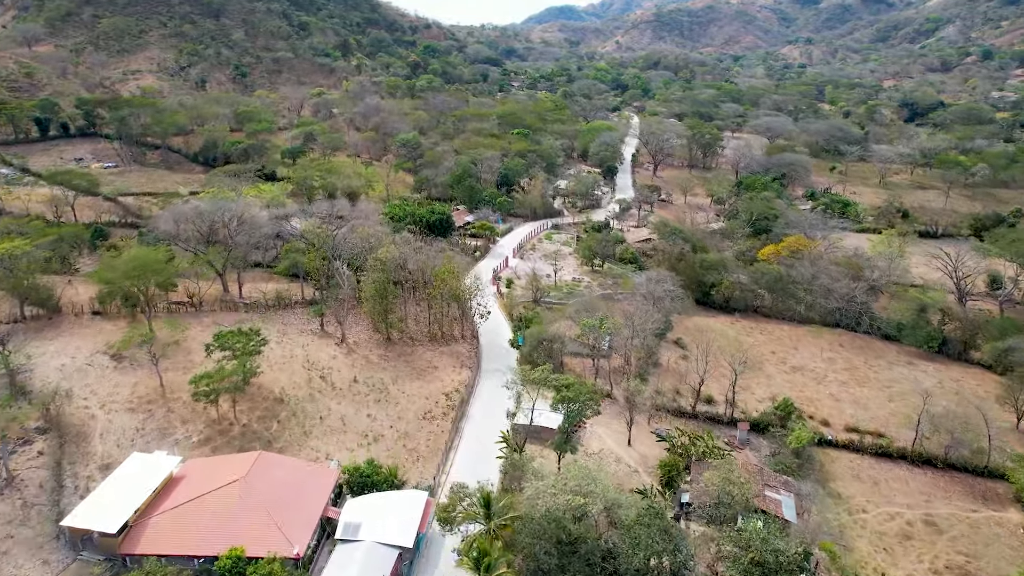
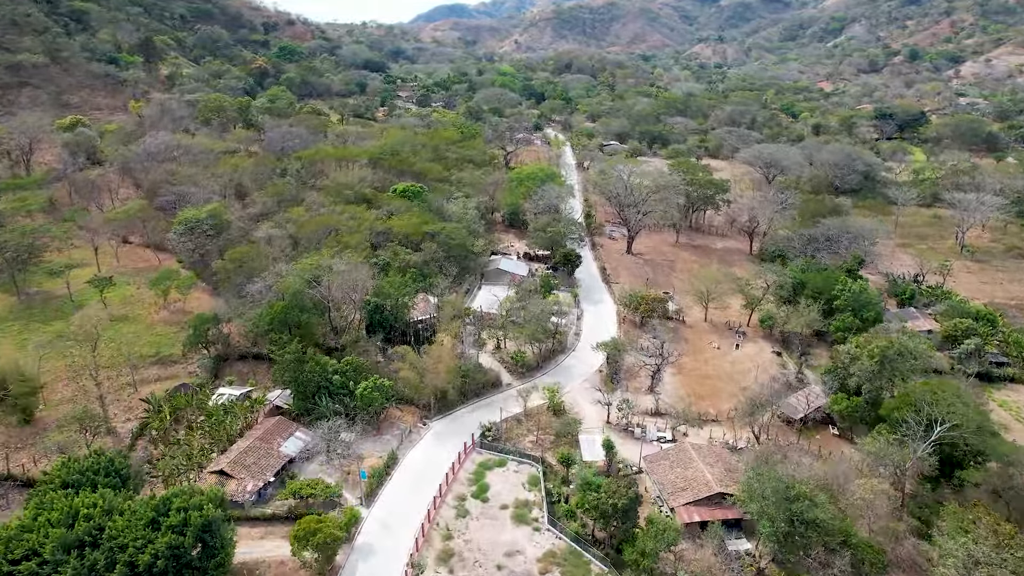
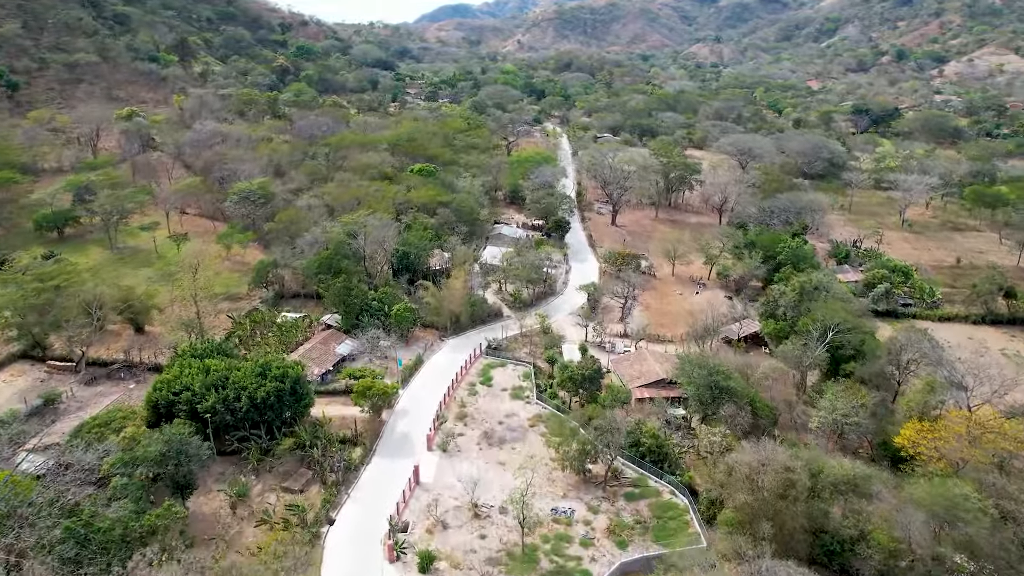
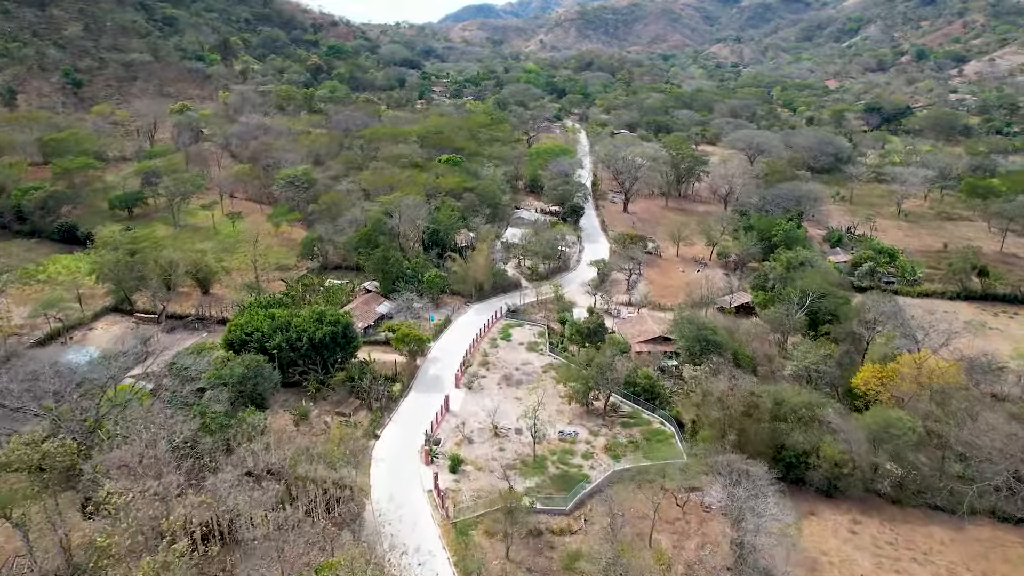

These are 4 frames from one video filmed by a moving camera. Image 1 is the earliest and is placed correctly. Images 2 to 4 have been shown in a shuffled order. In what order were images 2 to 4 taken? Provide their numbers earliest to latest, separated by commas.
4, 3, 2
